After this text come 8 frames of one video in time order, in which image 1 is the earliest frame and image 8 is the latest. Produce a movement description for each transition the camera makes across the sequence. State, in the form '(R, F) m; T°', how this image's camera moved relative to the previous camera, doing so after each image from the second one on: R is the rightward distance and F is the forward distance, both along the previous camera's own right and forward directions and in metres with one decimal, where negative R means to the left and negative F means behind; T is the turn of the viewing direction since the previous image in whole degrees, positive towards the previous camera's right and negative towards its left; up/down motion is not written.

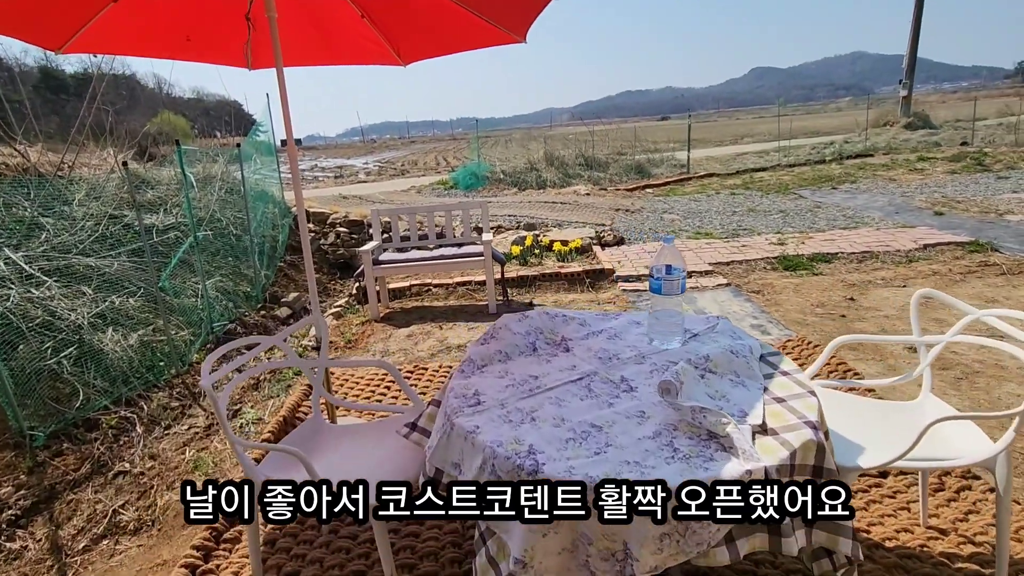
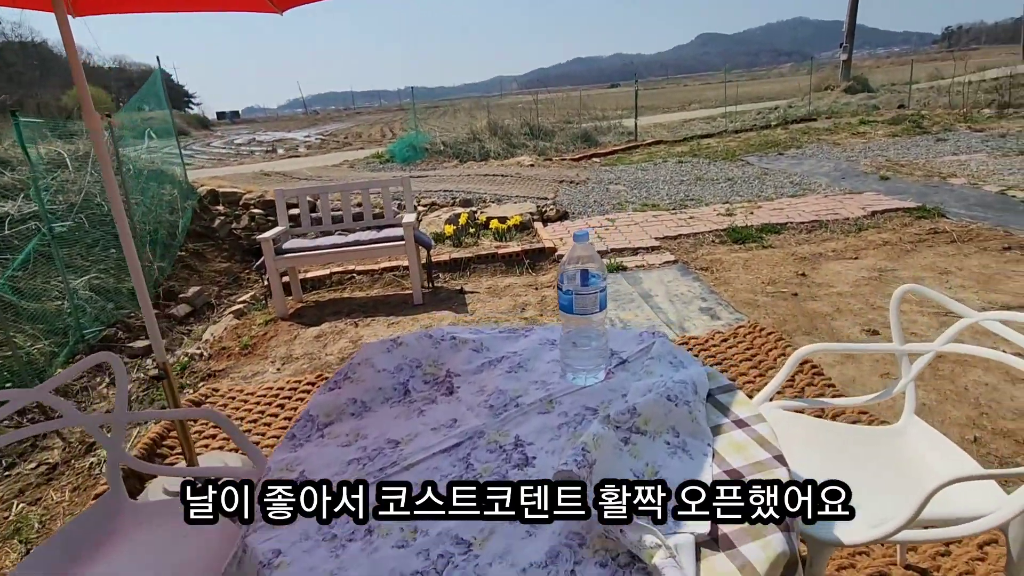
(+0.3, +0.5) m; +5°
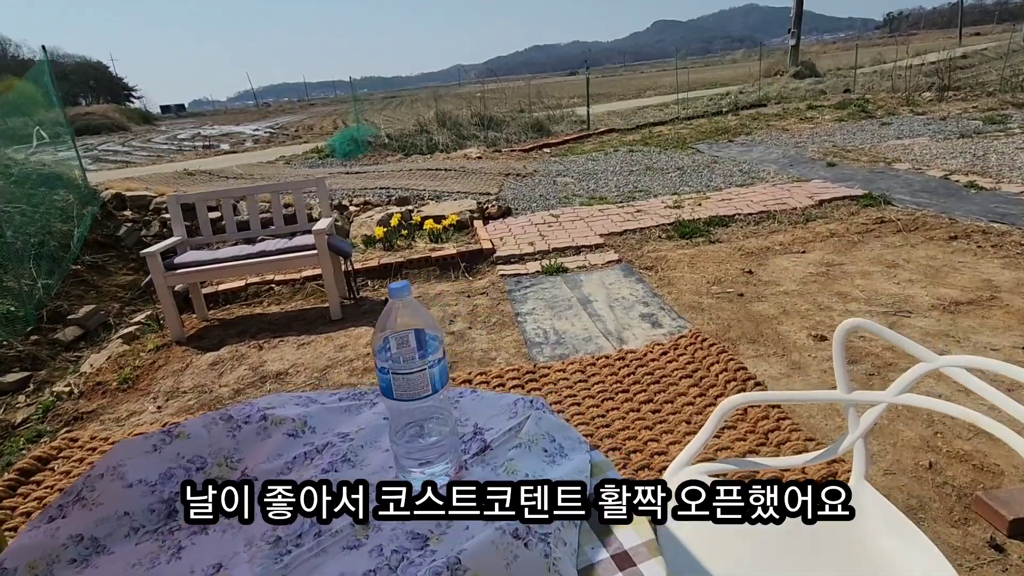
(+0.3, +0.4) m; +4°
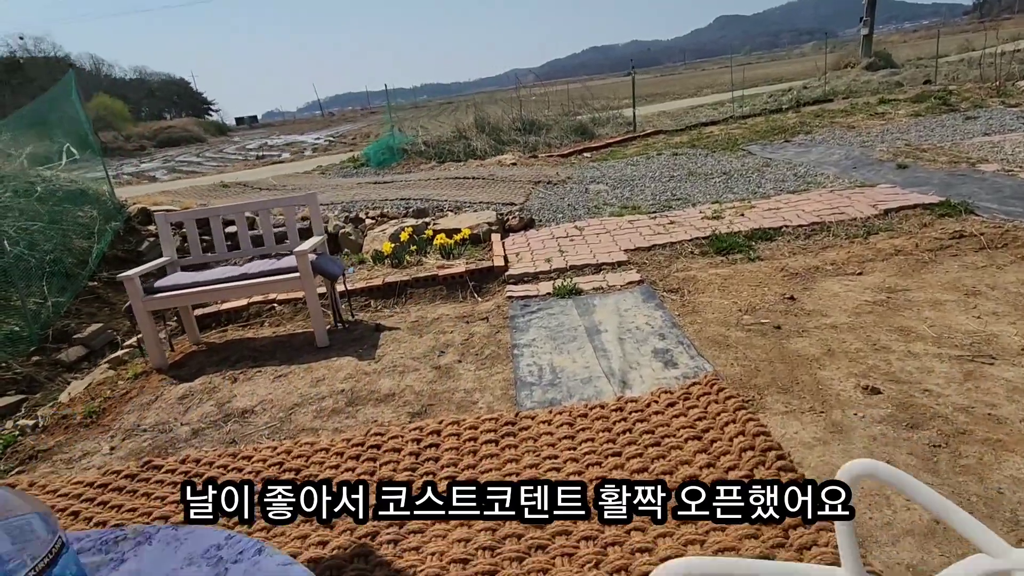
(+0.4, +0.5) m; -6°
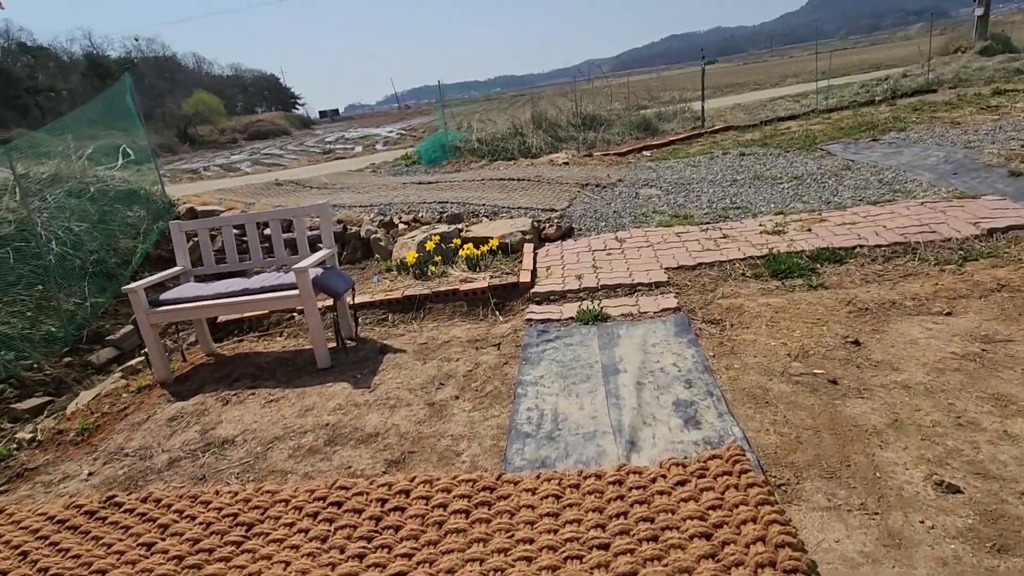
(+0.3, +0.4) m; -7°
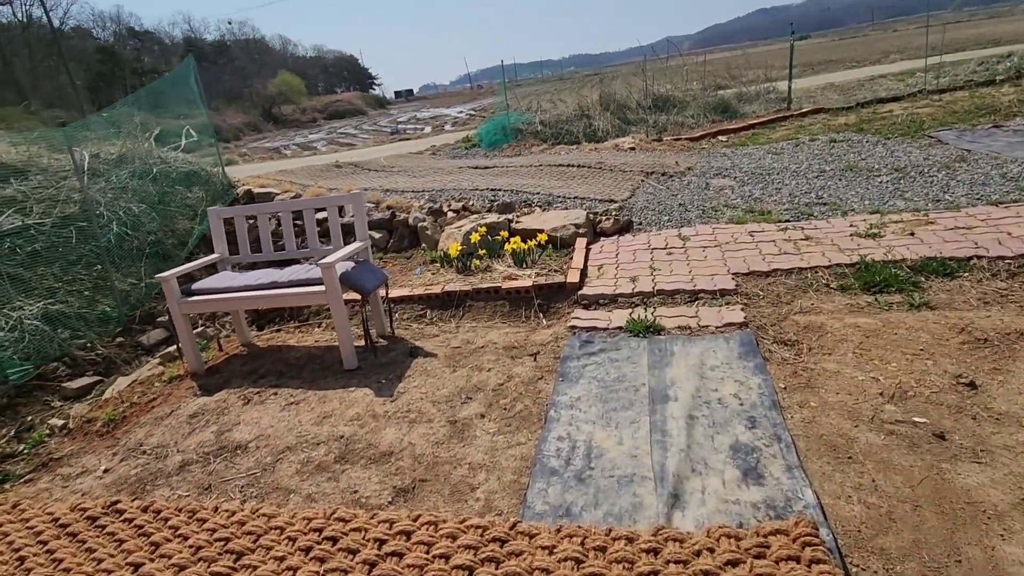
(+0.1, +0.4) m; -7°
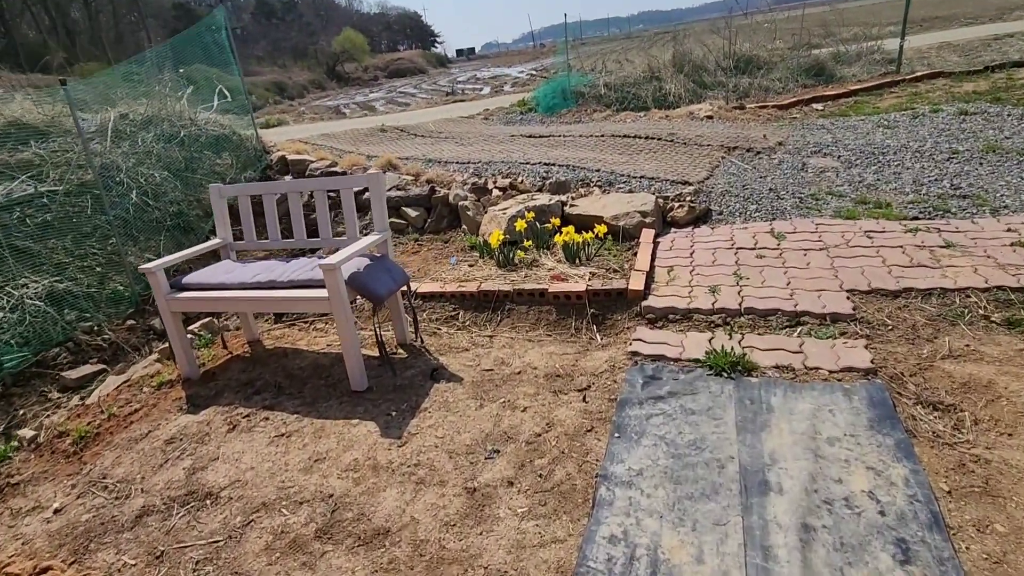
(0.0, +0.7) m; -6°
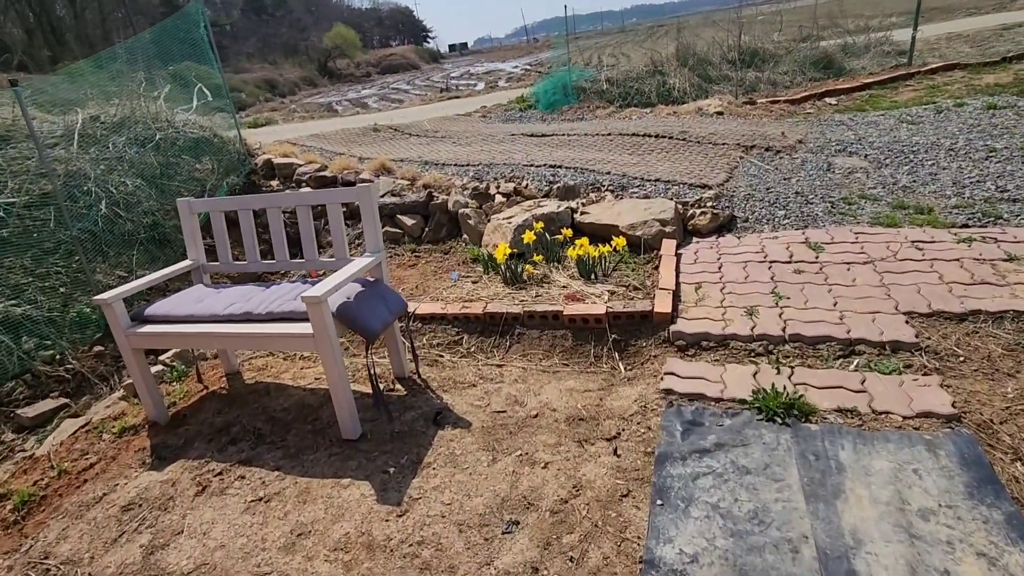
(-0.1, +0.4) m; 0°
